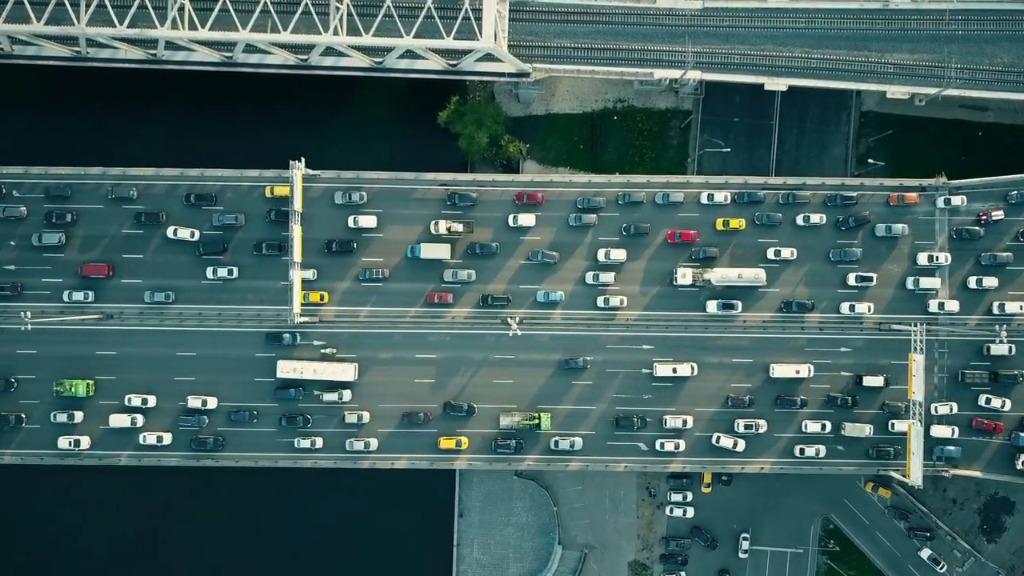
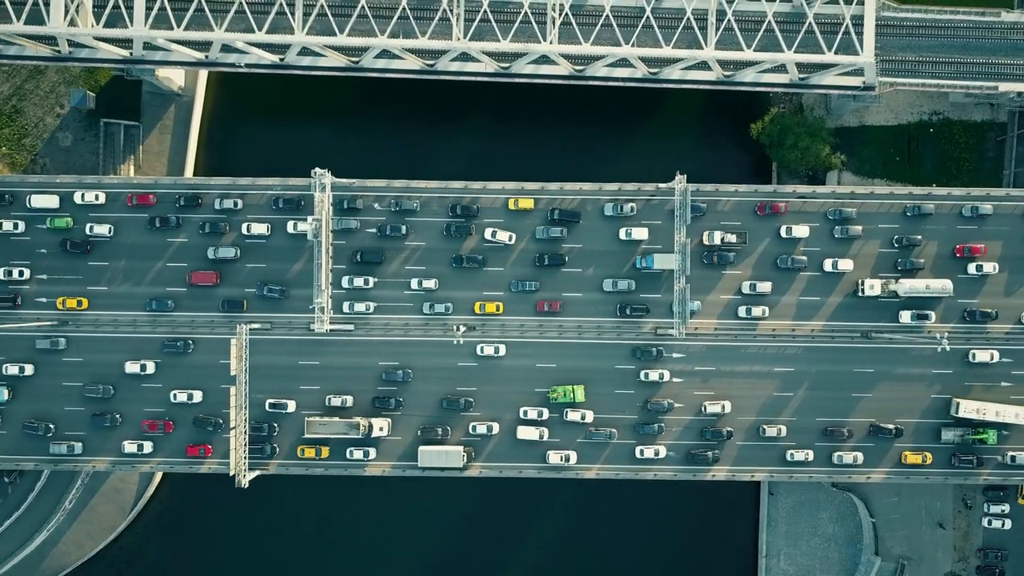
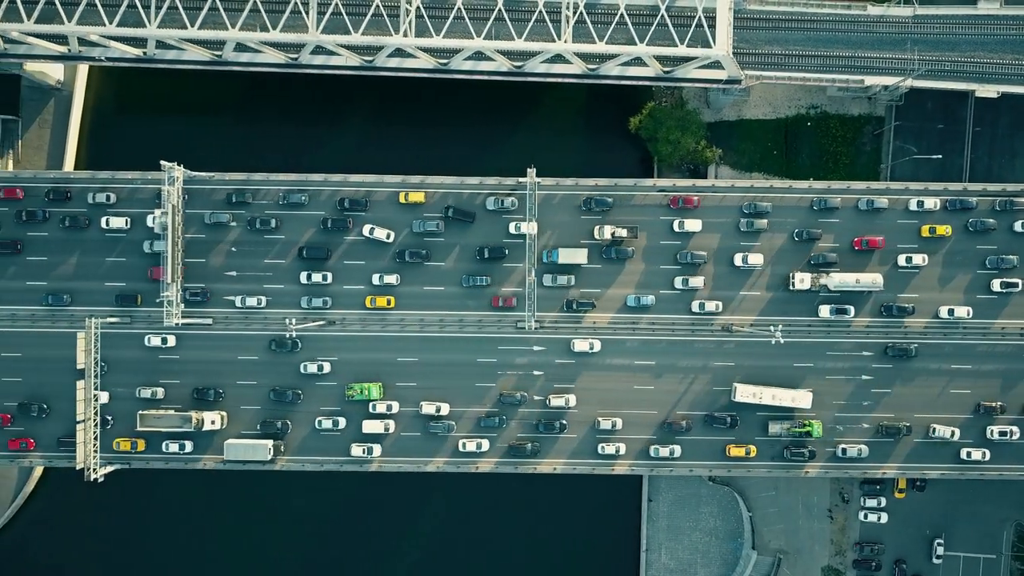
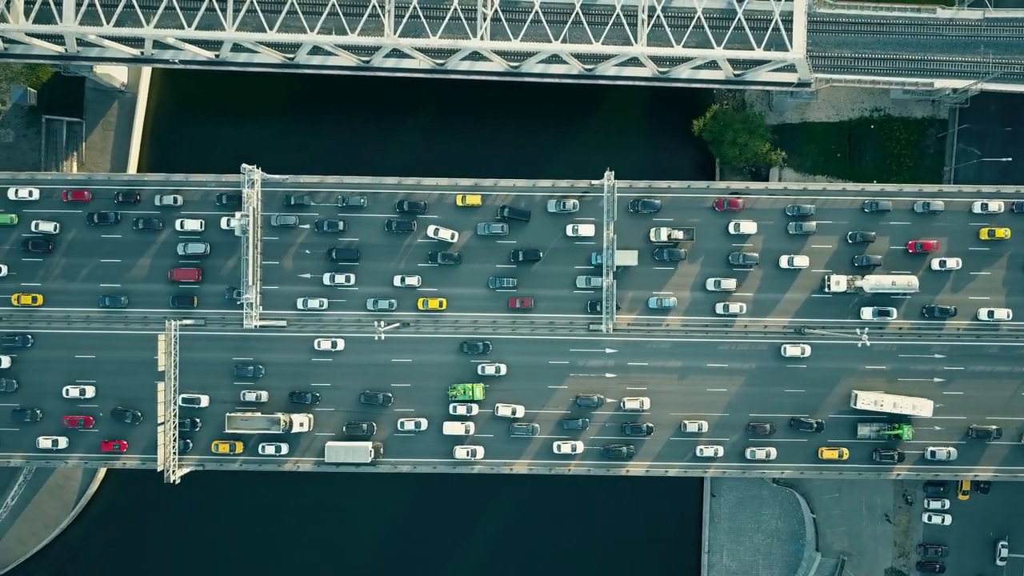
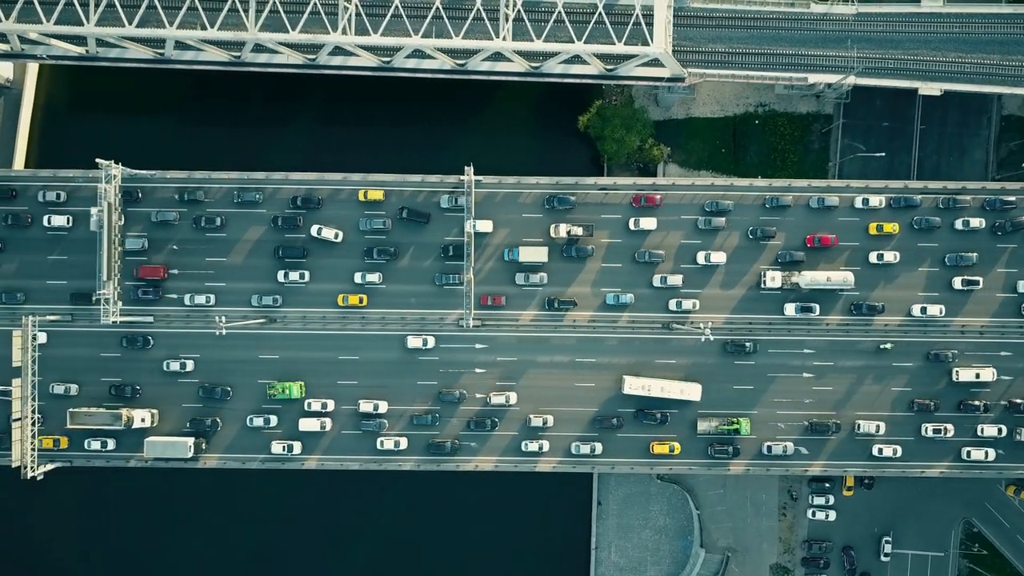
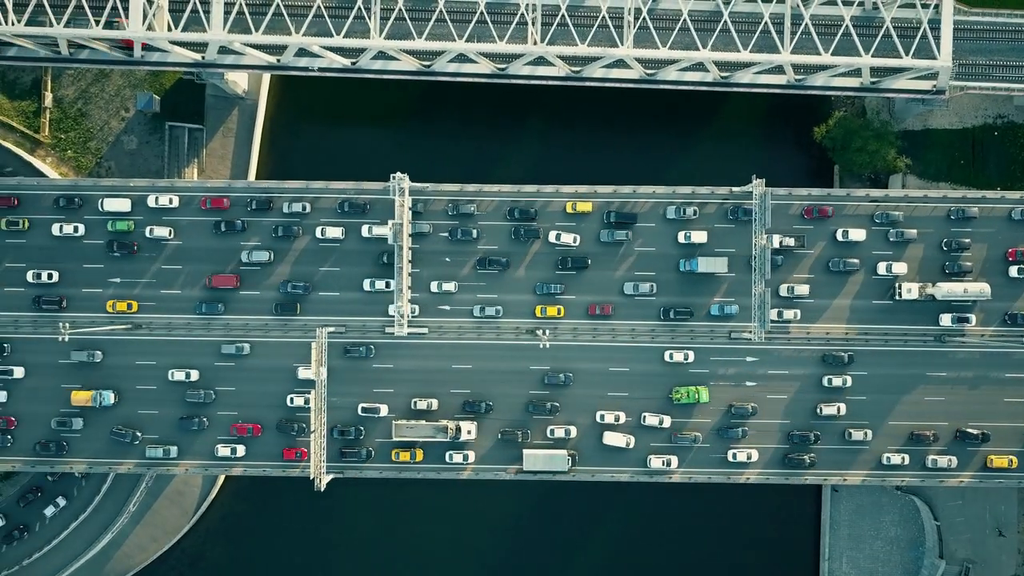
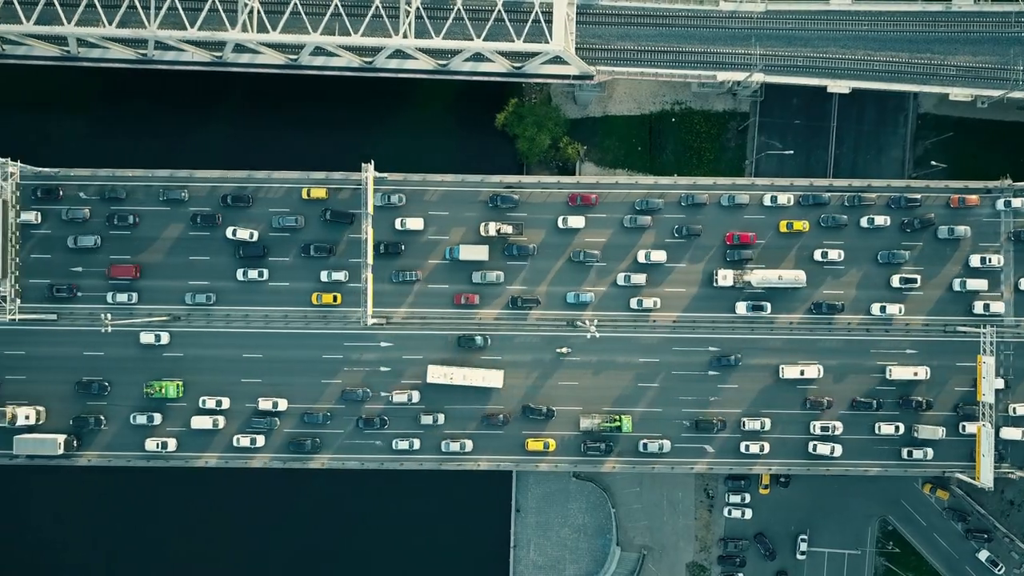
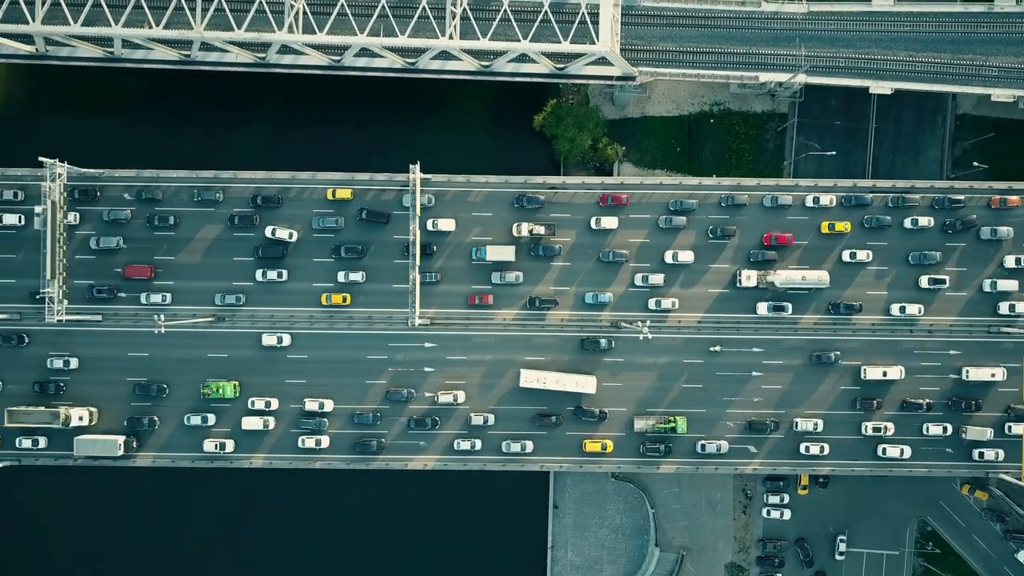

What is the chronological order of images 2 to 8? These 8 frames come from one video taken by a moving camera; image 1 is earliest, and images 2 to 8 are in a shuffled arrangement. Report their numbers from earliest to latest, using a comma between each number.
7, 8, 5, 3, 4, 2, 6
